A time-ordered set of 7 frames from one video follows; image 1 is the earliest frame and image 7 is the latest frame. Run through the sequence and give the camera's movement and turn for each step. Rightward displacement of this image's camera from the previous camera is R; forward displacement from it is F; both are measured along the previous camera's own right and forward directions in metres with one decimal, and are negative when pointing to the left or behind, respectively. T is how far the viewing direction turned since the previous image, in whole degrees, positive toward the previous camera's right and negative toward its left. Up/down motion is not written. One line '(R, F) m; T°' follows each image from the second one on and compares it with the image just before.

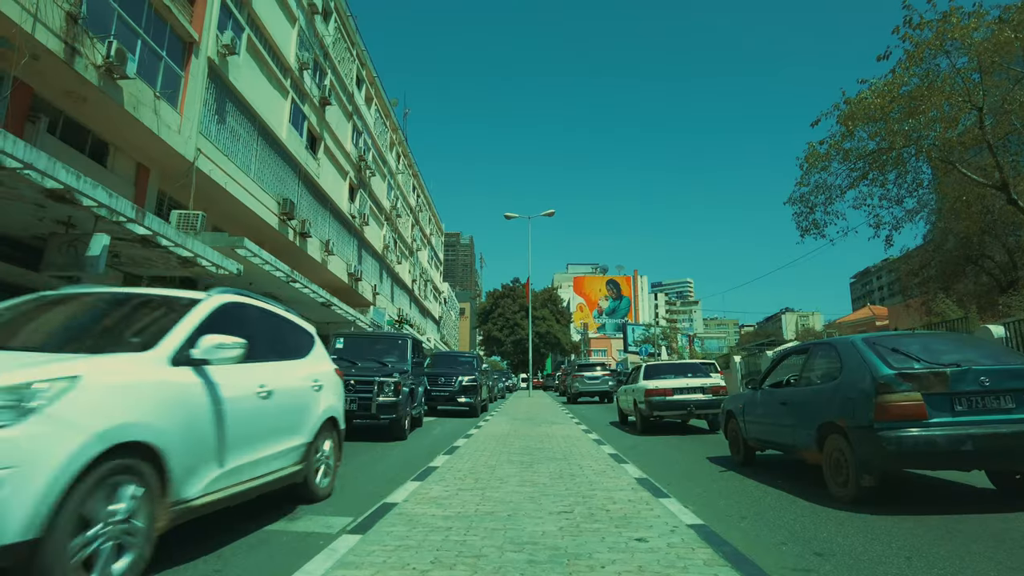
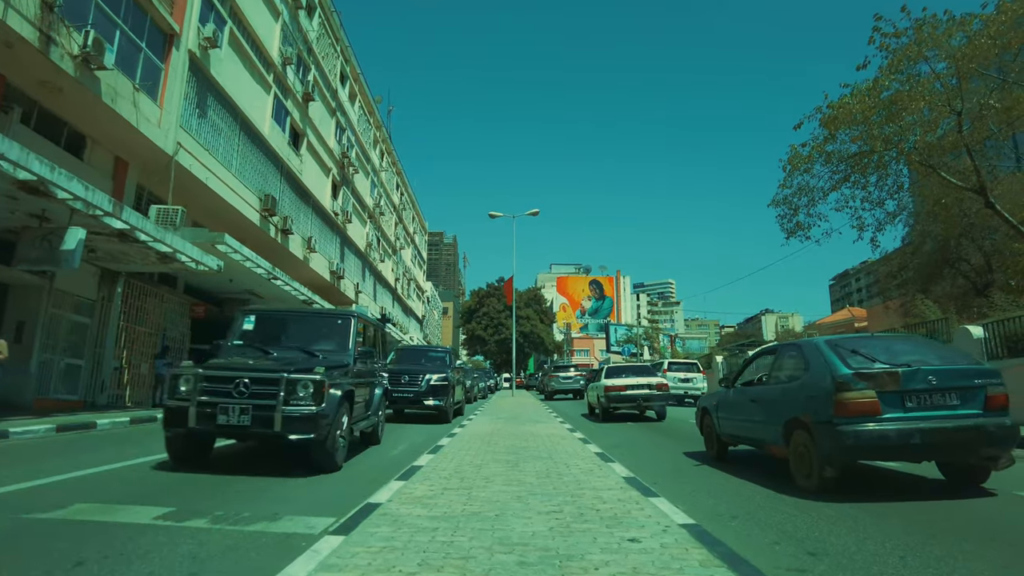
(0.0, +0.1) m; +1°
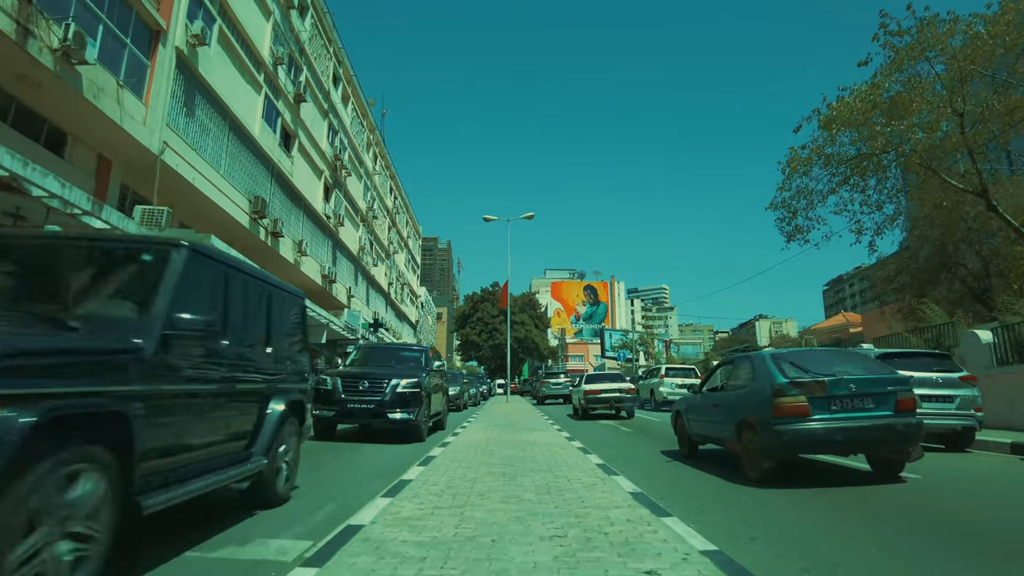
(0.0, +0.4) m; +1°
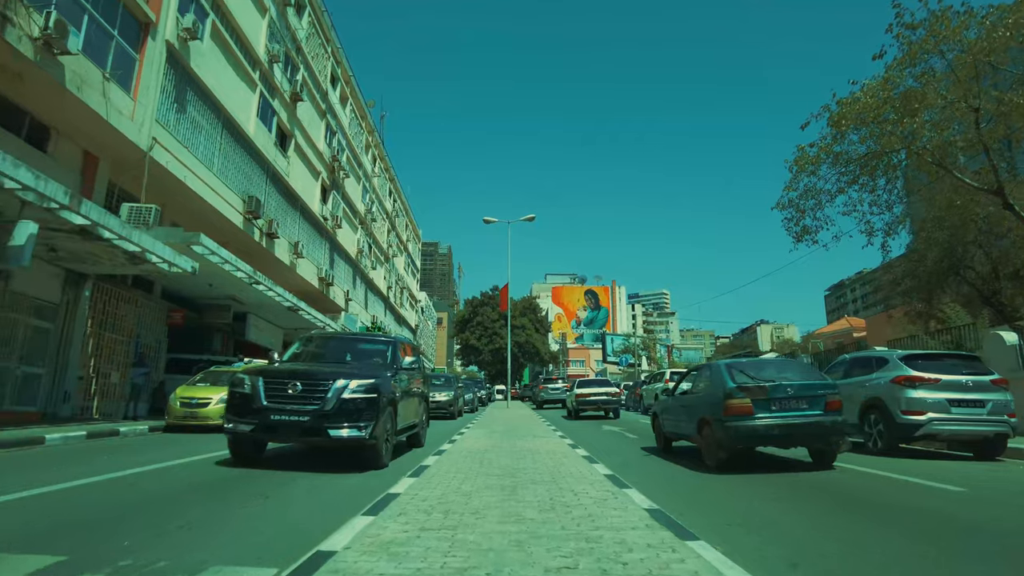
(0.0, +0.5) m; 0°
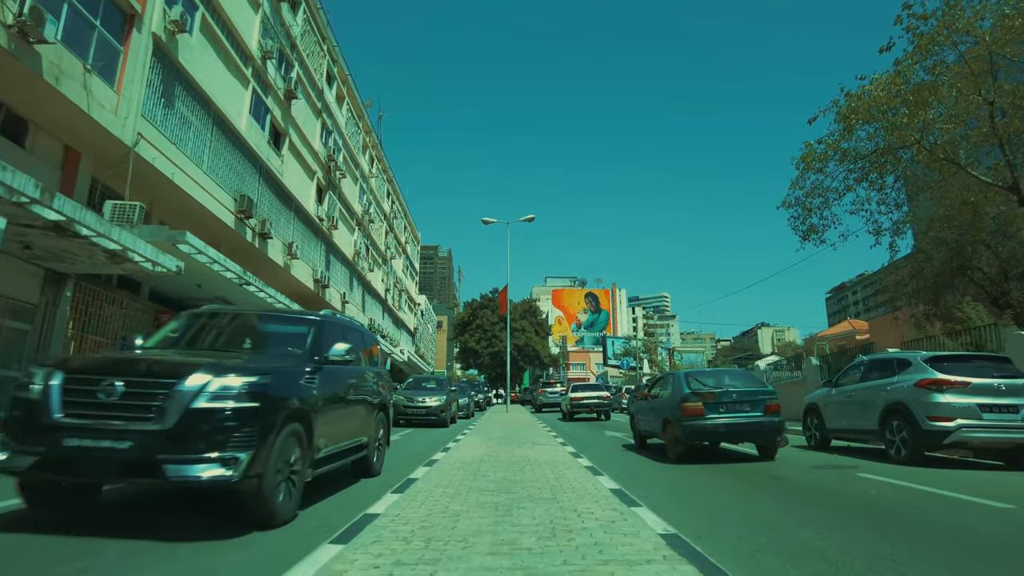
(0.0, +0.6) m; 0°
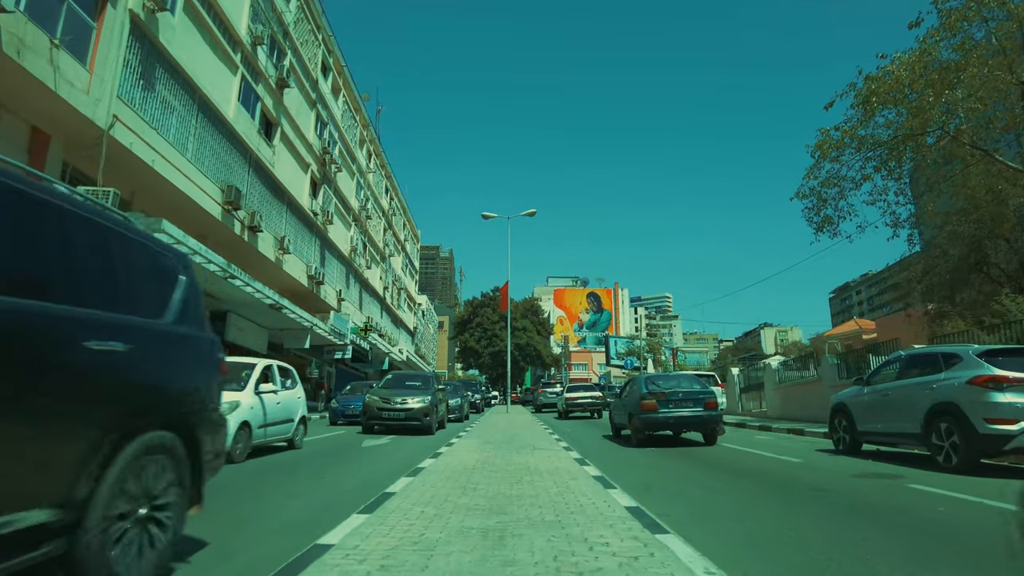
(0.0, +0.9) m; 0°
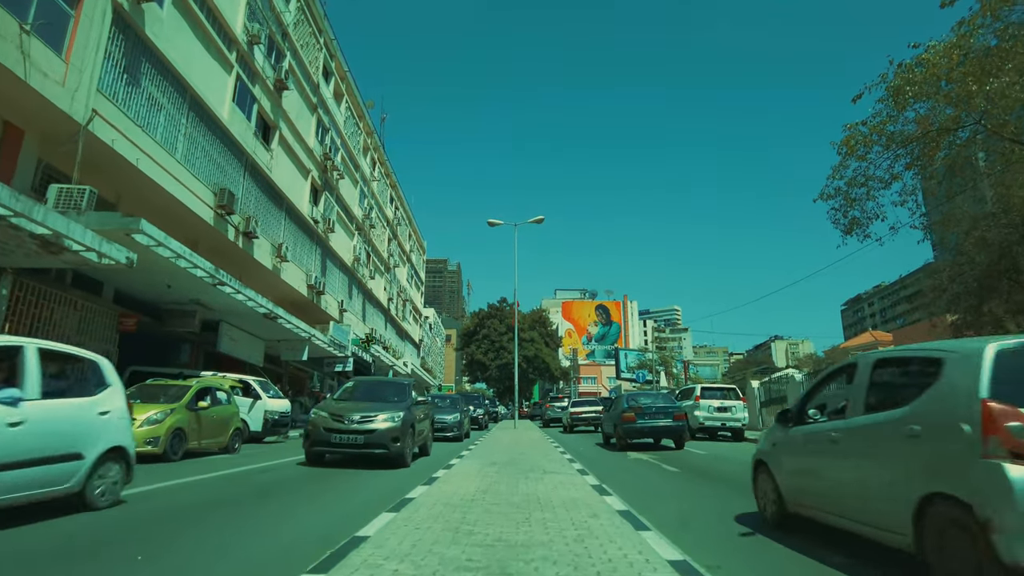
(0.0, +1.1) m; -1°
